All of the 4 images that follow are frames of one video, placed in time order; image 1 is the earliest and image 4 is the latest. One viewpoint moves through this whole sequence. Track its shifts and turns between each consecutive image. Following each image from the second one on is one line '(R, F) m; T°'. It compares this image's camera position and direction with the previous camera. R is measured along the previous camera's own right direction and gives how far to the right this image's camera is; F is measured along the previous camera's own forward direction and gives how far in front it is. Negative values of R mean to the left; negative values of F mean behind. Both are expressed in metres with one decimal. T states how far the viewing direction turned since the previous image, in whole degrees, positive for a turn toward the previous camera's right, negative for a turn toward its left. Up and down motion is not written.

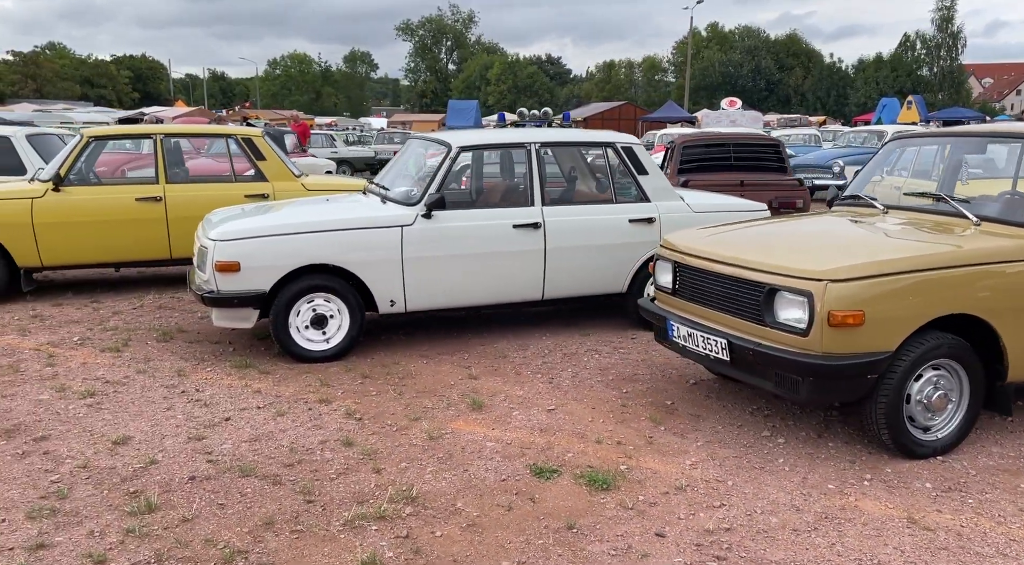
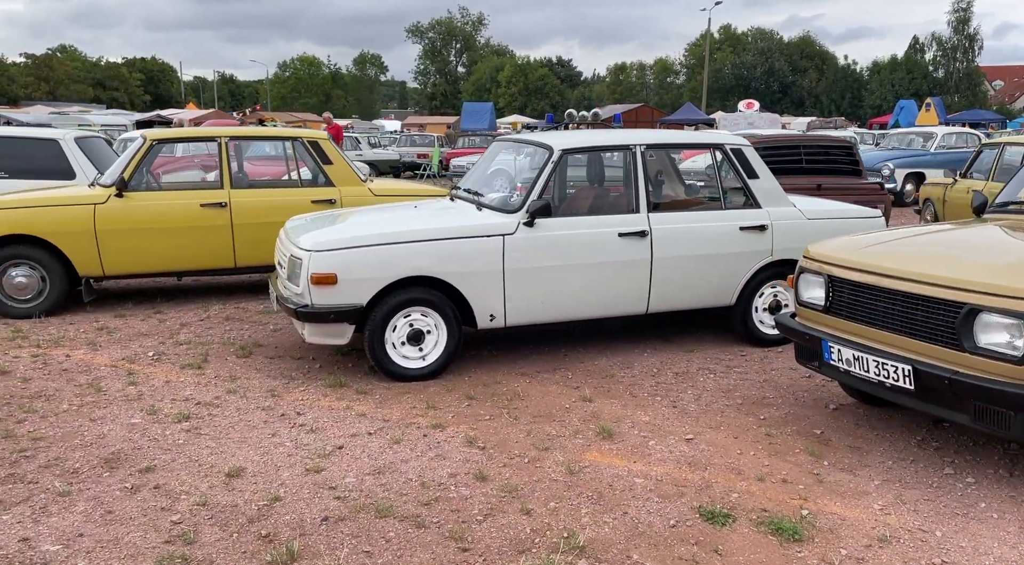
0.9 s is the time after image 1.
(-0.6, +0.3) m; -1°
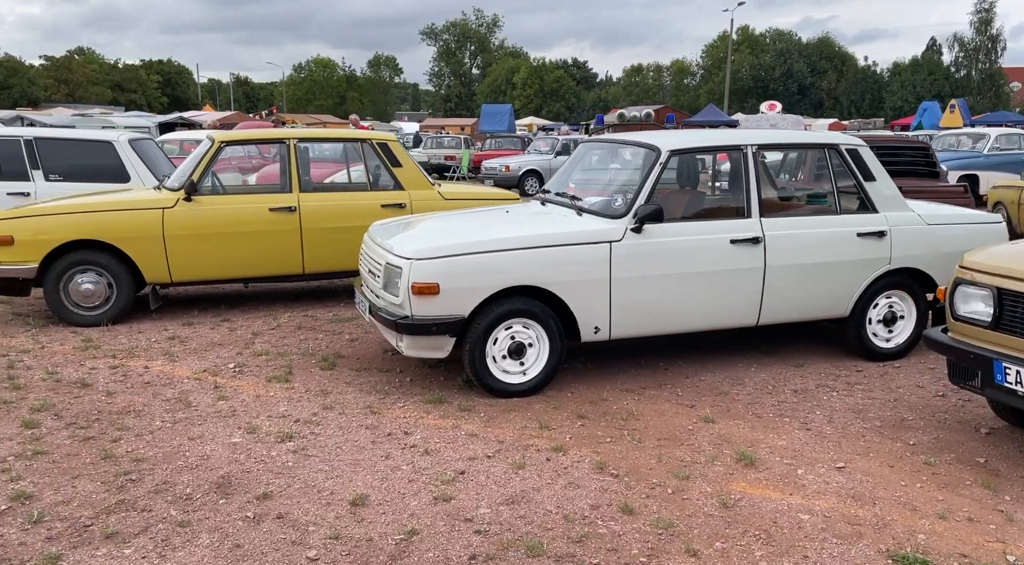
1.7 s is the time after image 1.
(-0.5, +0.3) m; -2°
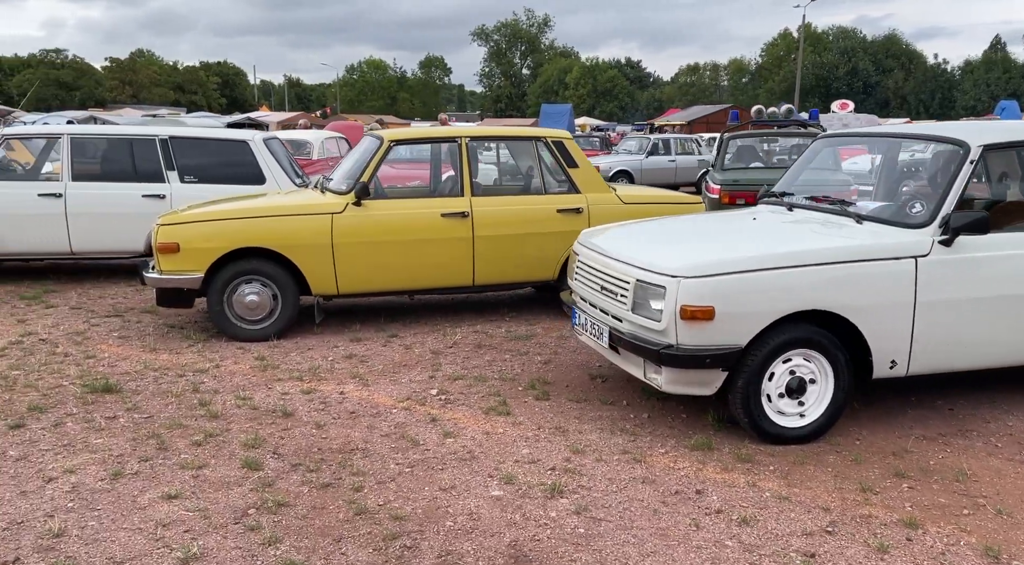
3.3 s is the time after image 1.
(-1.1, +0.7) m; -5°
